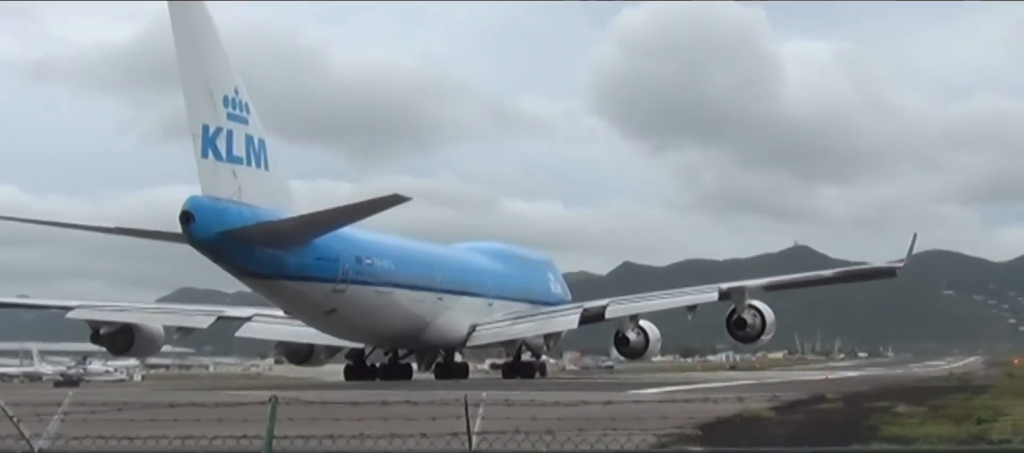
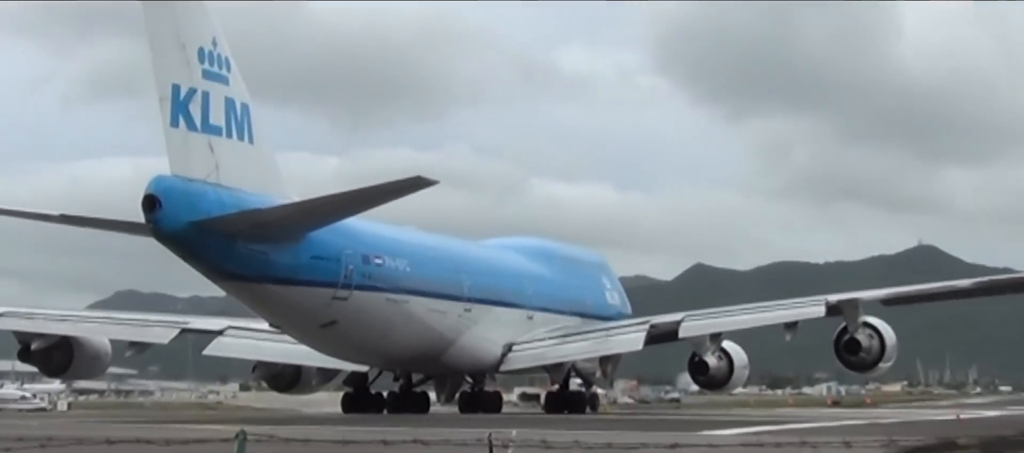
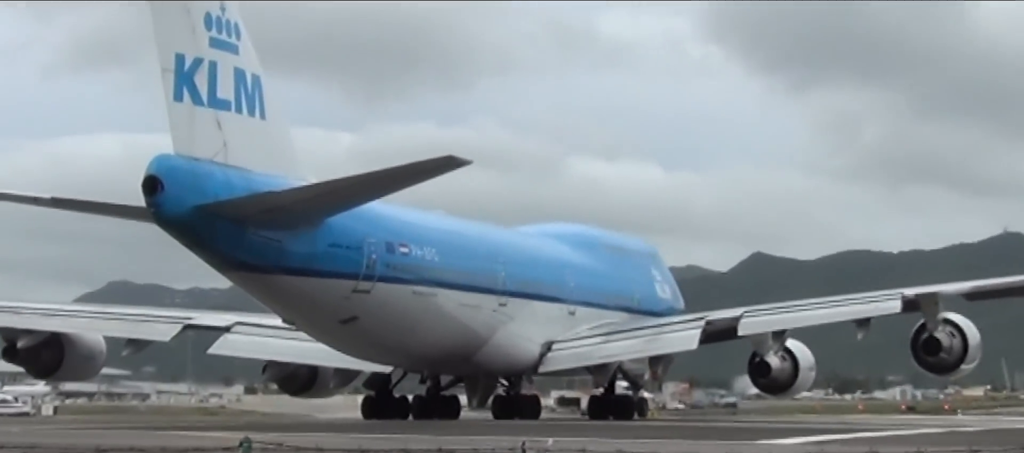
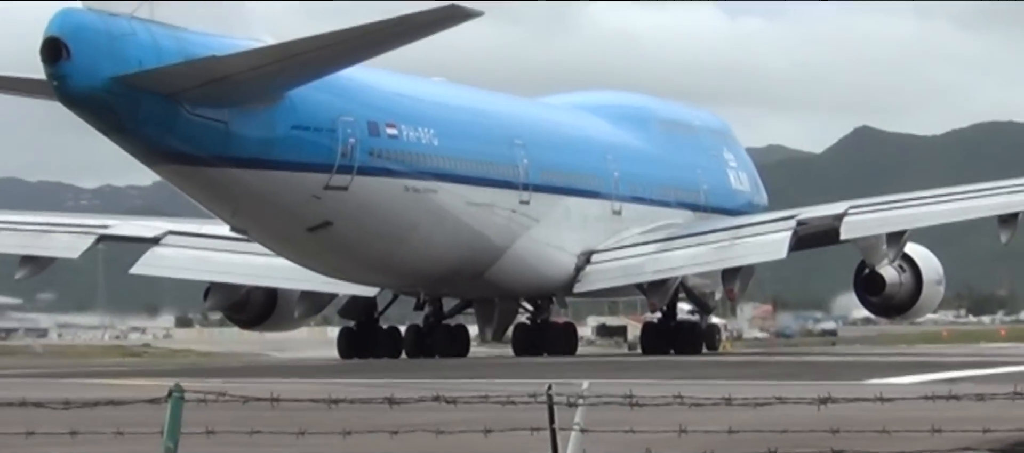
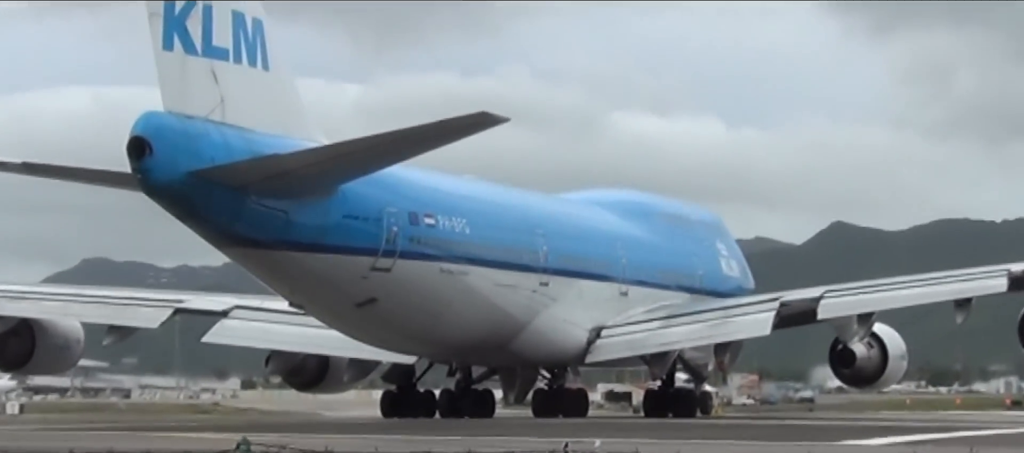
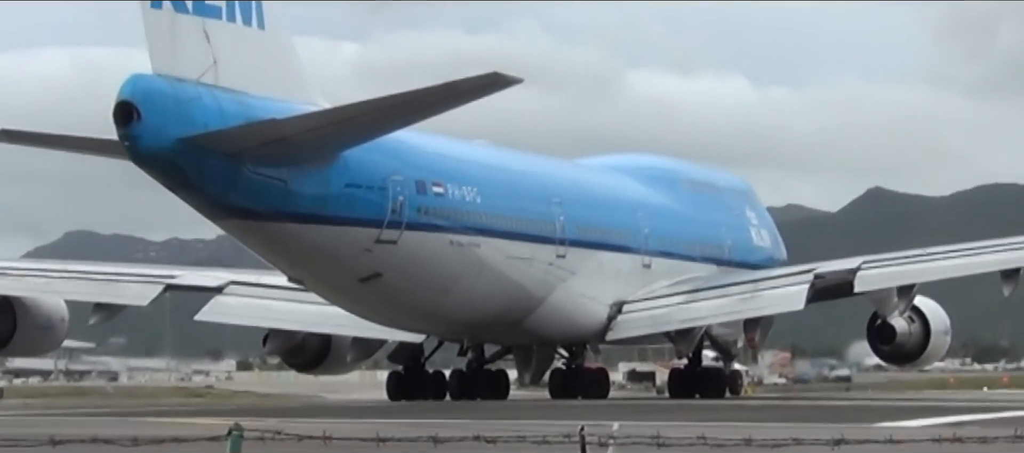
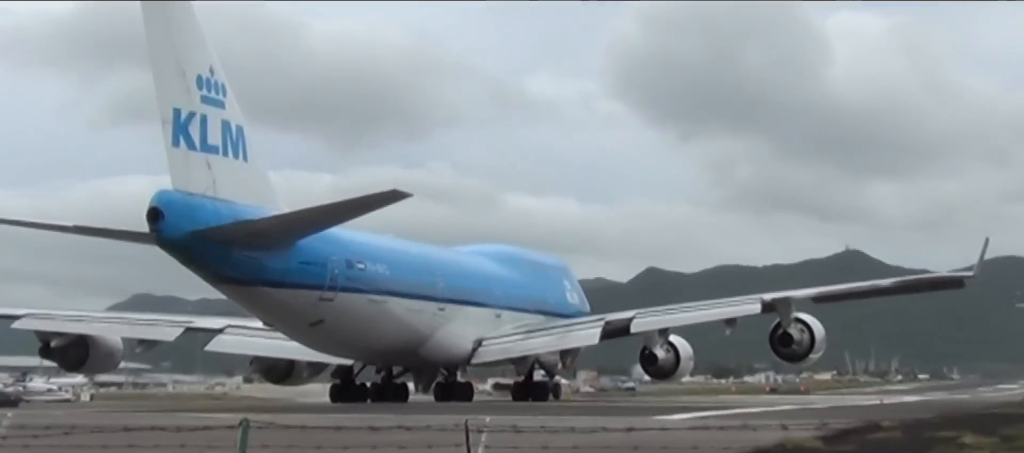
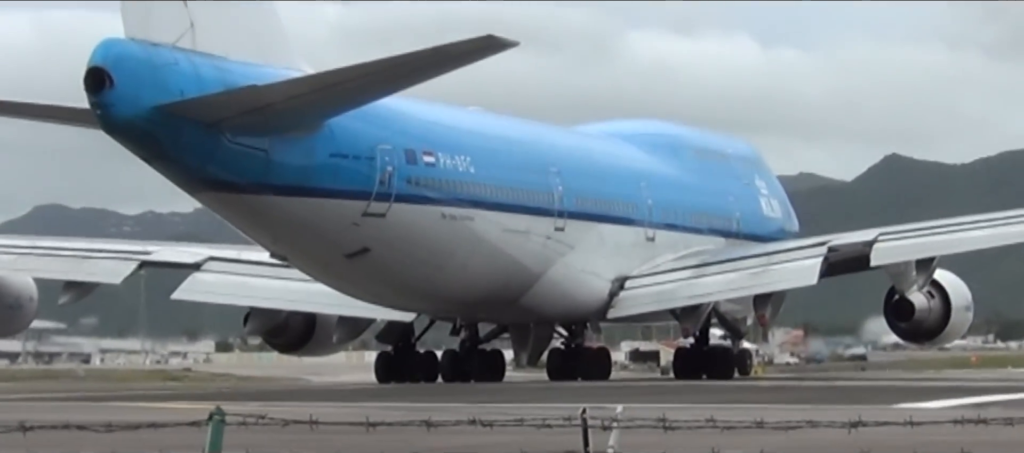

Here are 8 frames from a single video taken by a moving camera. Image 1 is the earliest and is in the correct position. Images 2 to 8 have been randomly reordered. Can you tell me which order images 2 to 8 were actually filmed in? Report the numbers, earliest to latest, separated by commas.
7, 2, 3, 5, 6, 8, 4
